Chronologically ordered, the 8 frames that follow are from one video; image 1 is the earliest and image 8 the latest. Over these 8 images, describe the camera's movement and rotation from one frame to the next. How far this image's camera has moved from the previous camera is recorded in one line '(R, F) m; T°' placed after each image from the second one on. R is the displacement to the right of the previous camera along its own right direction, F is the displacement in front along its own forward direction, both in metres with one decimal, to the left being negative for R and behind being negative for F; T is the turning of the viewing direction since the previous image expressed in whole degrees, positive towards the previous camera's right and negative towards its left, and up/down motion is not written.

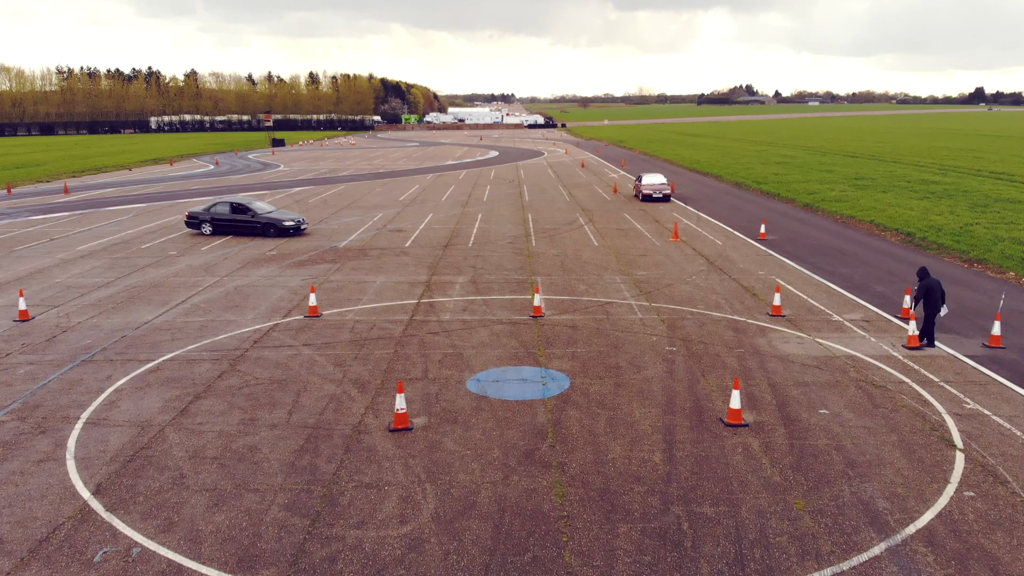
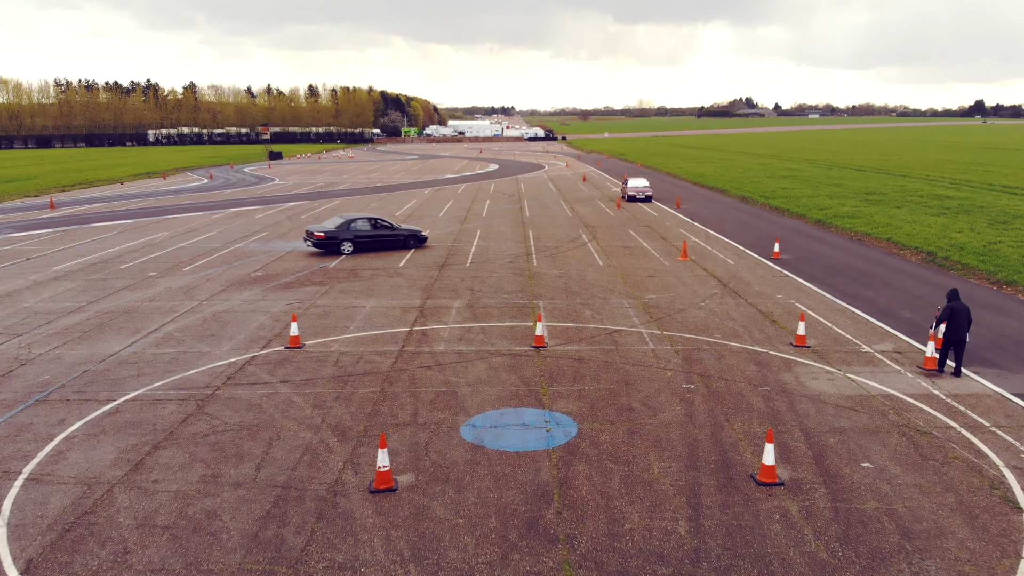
(0.0, +1.2) m; 0°
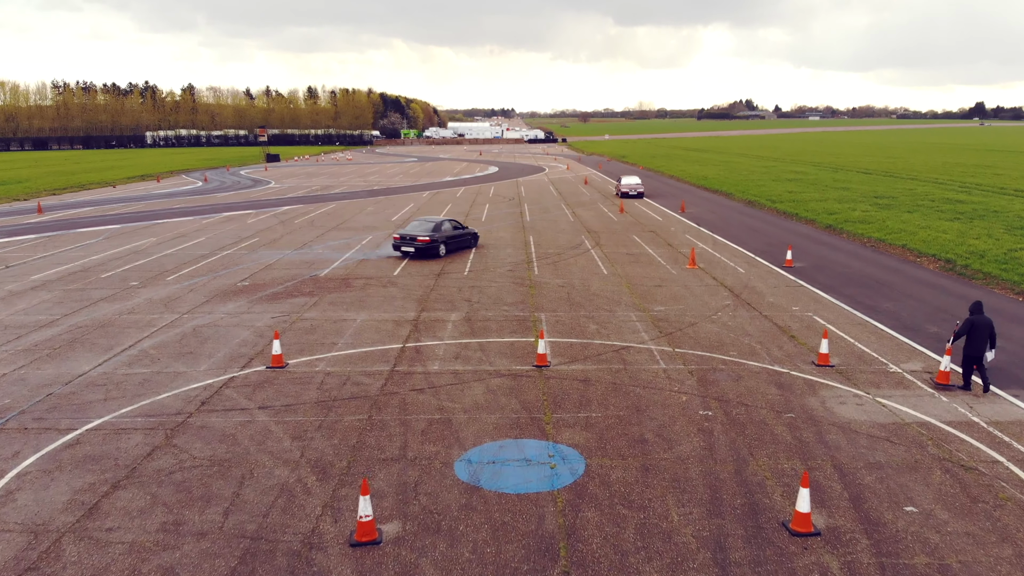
(0.0, +1.0) m; 0°
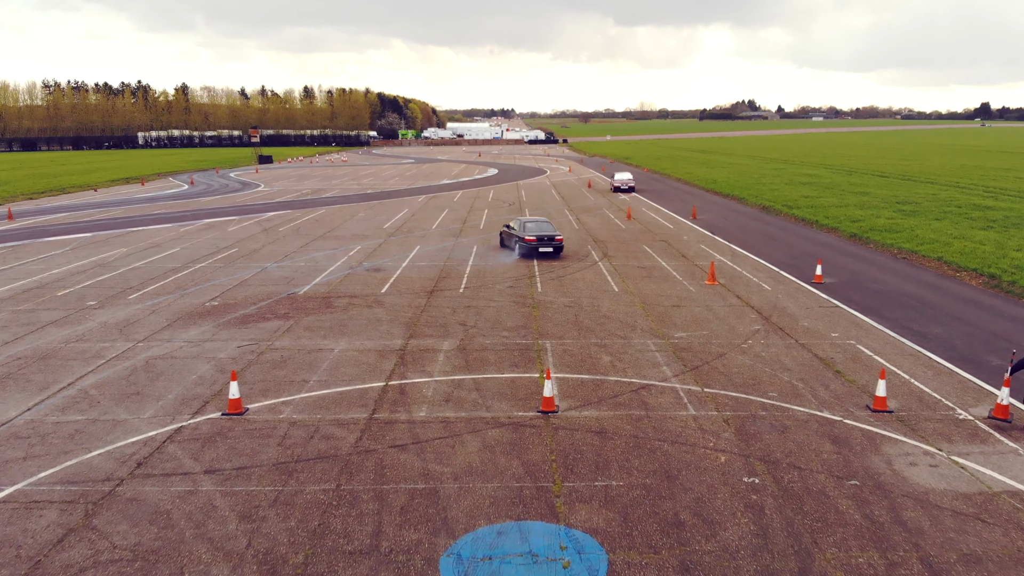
(0.0, +1.9) m; 0°
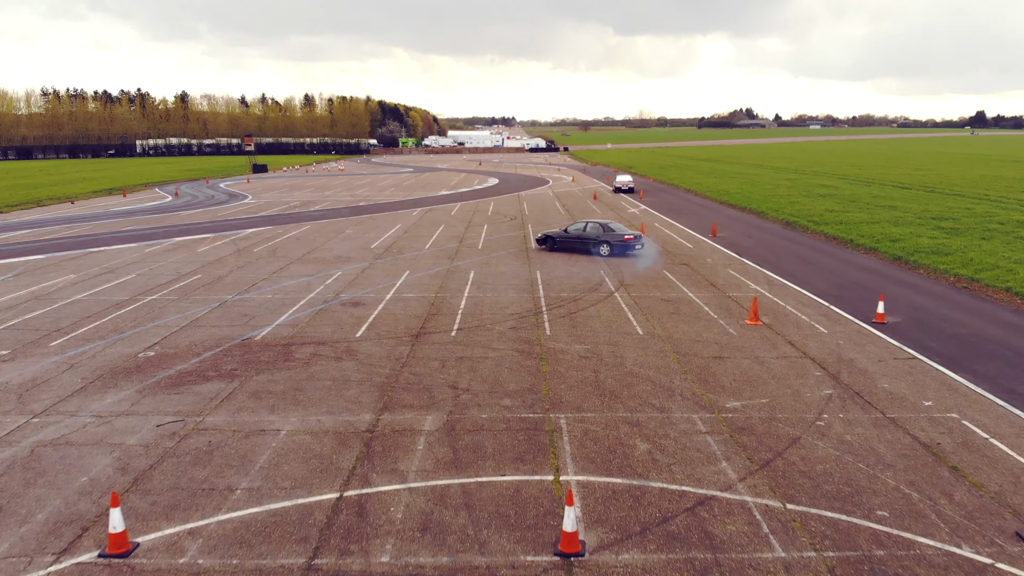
(0.0, +3.1) m; 0°
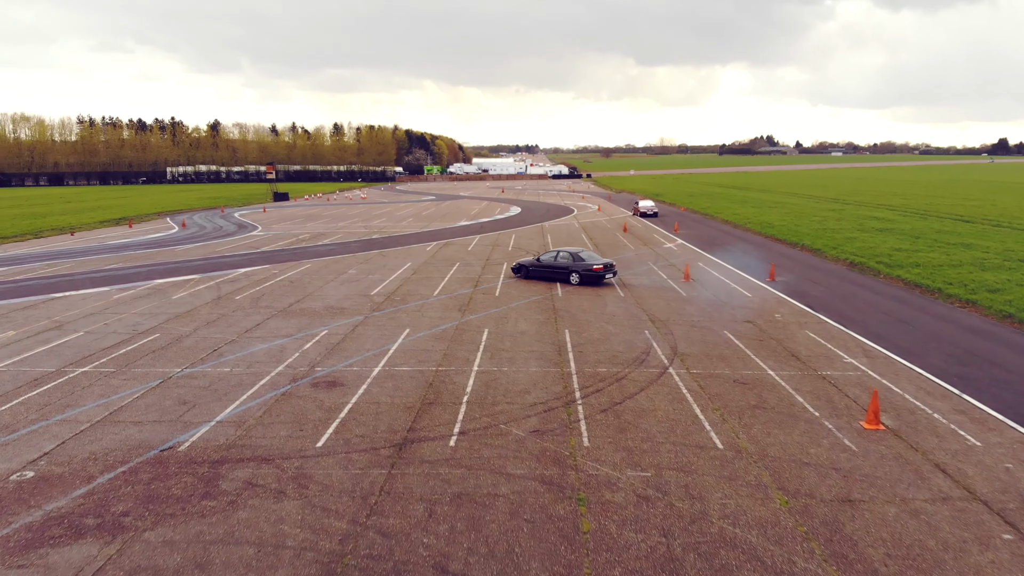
(0.0, +4.1) m; -2°
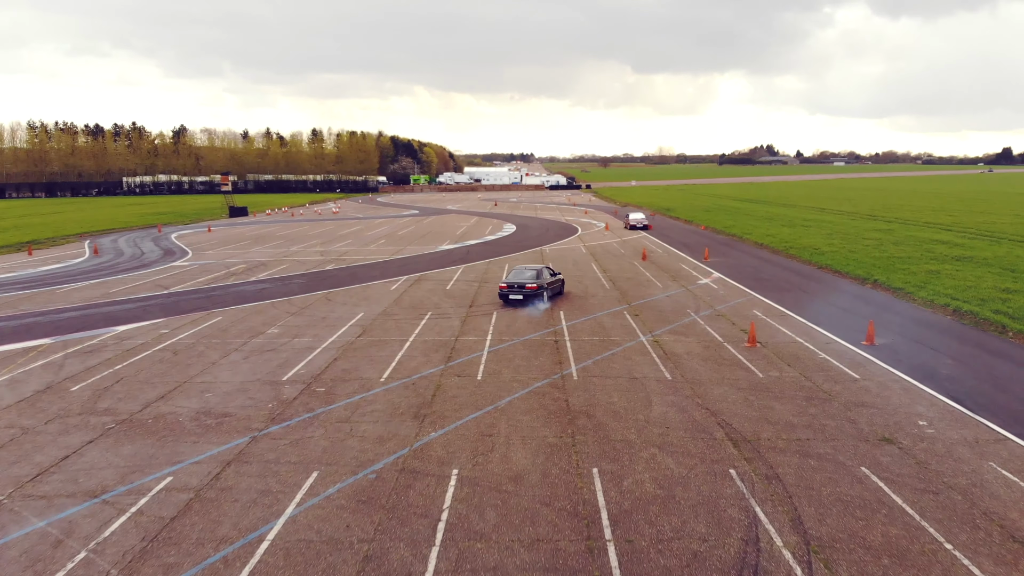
(+0.1, +7.2) m; +1°
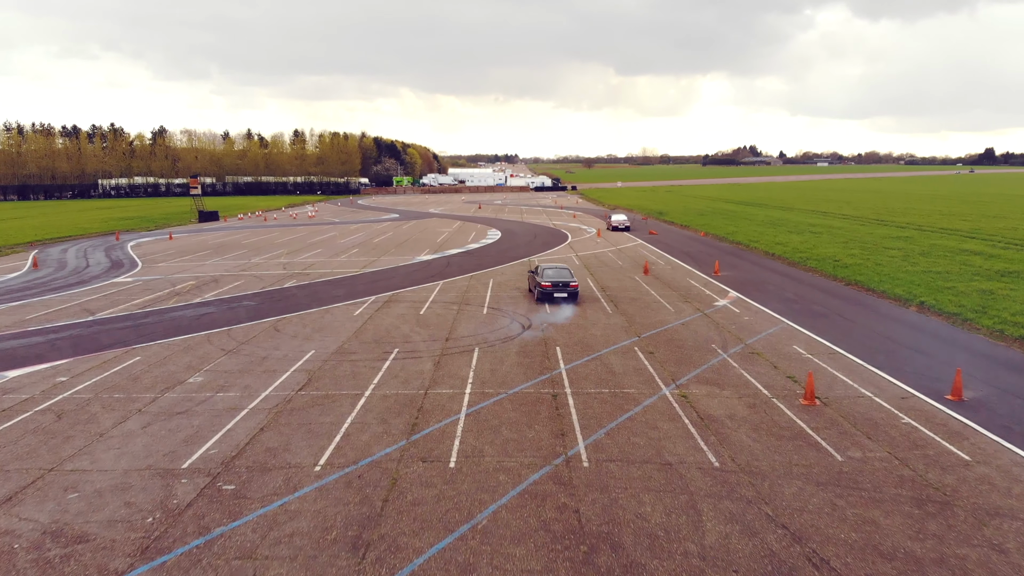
(0.0, +4.0) m; +1°
